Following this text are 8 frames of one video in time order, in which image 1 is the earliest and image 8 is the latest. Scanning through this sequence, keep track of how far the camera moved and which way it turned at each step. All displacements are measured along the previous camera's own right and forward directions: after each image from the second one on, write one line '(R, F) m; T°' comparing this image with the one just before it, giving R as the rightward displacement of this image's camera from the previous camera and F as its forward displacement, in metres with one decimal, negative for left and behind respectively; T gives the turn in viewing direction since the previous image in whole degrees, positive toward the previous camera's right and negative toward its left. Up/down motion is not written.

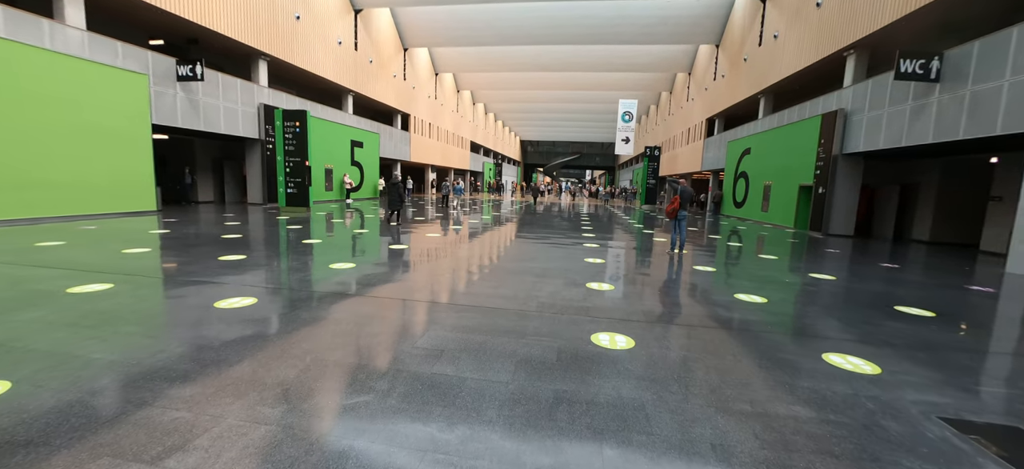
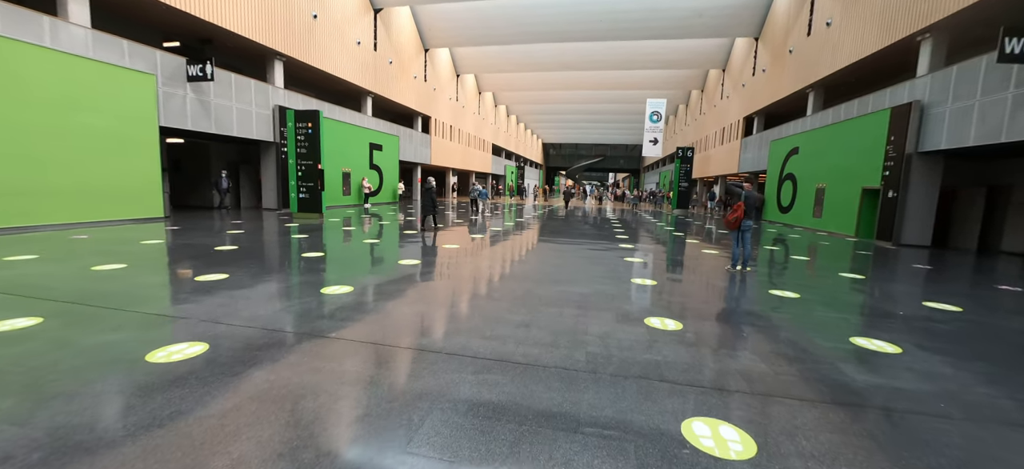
(-0.1, +0.9) m; -3°
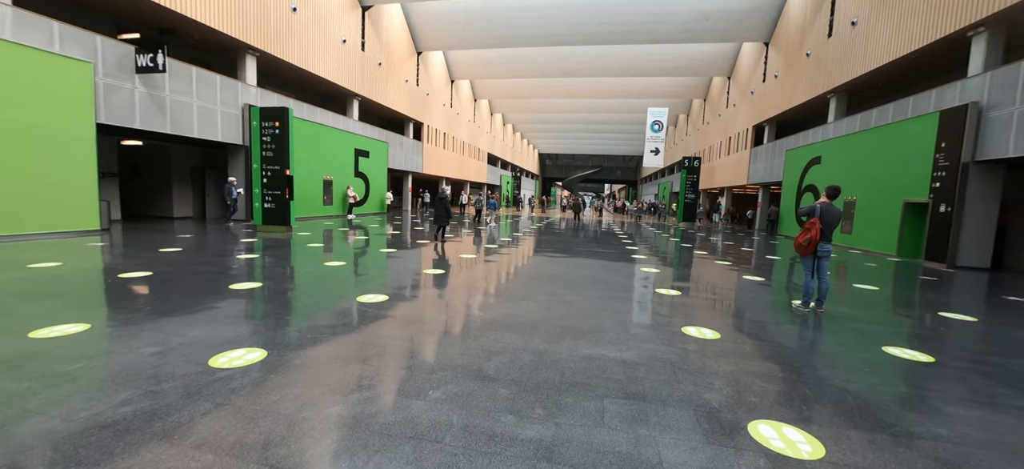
(-0.1, +1.4) m; +1°
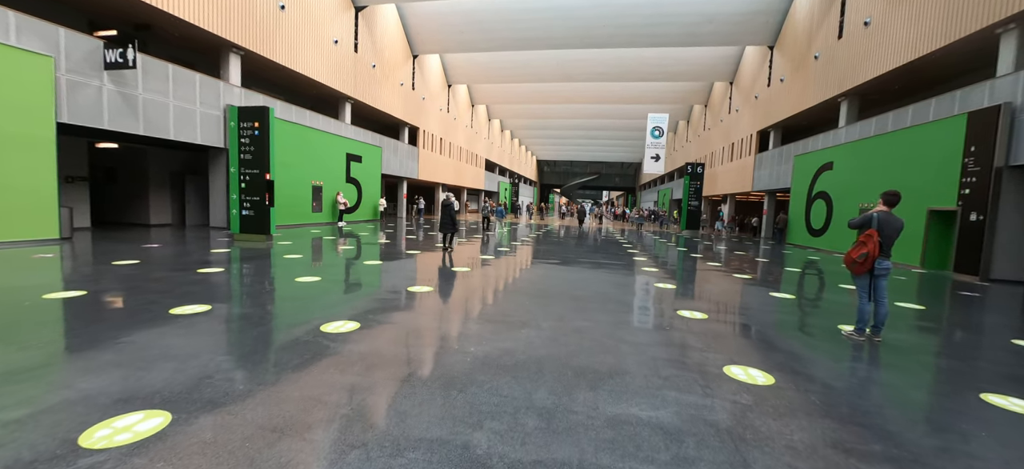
(0.0, +0.7) m; 0°
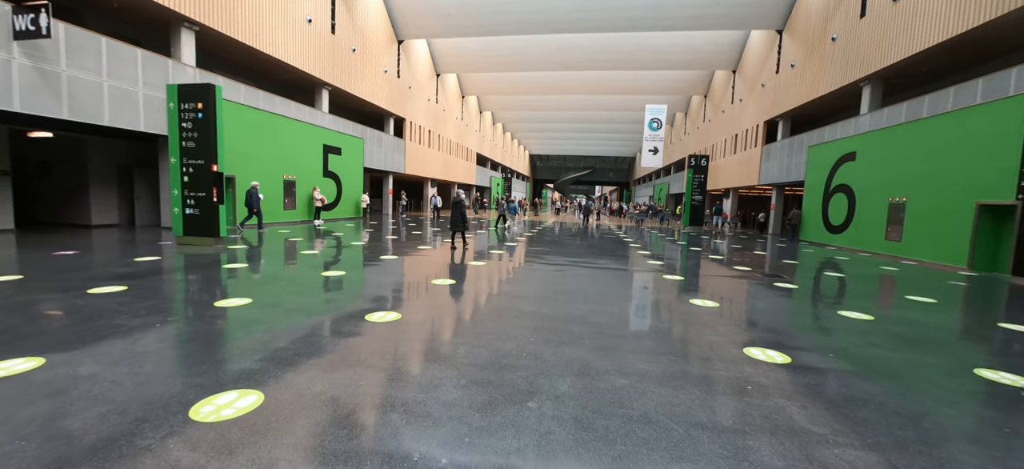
(0.0, +1.2) m; +1°
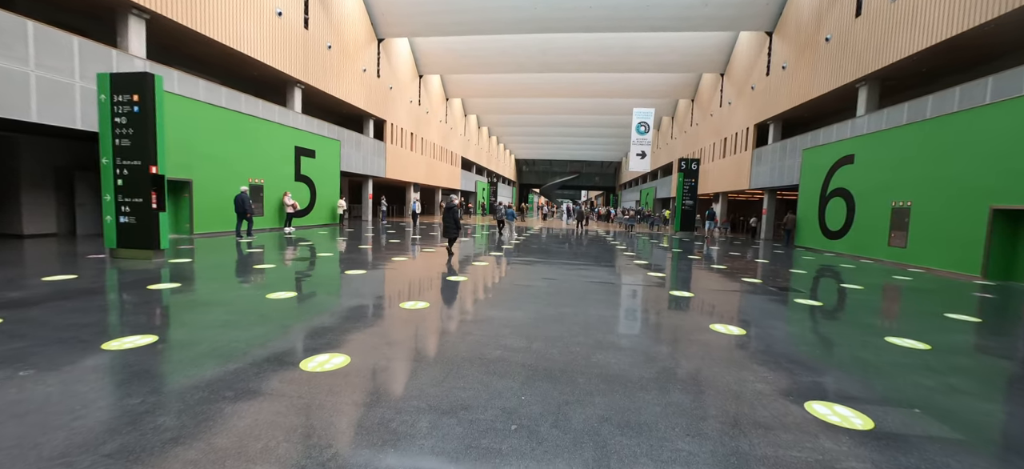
(0.0, +0.8) m; +2°
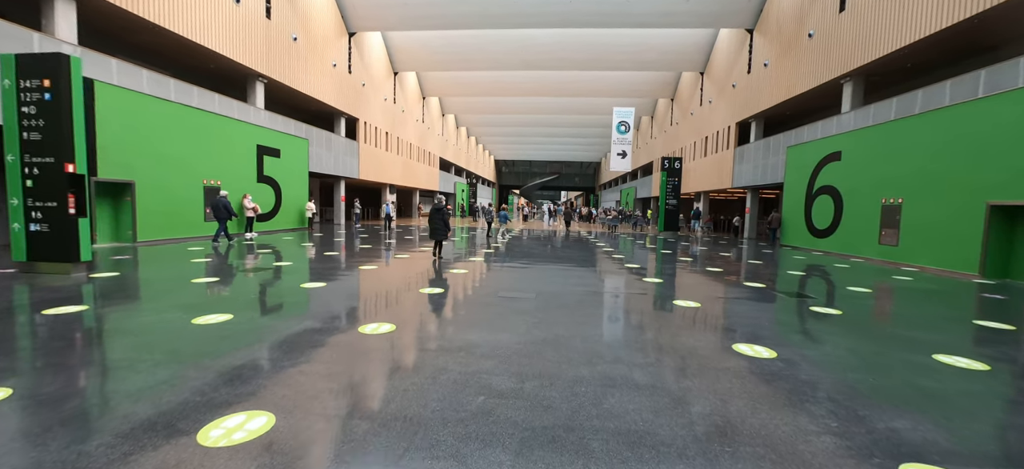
(0.0, +0.7) m; +3°
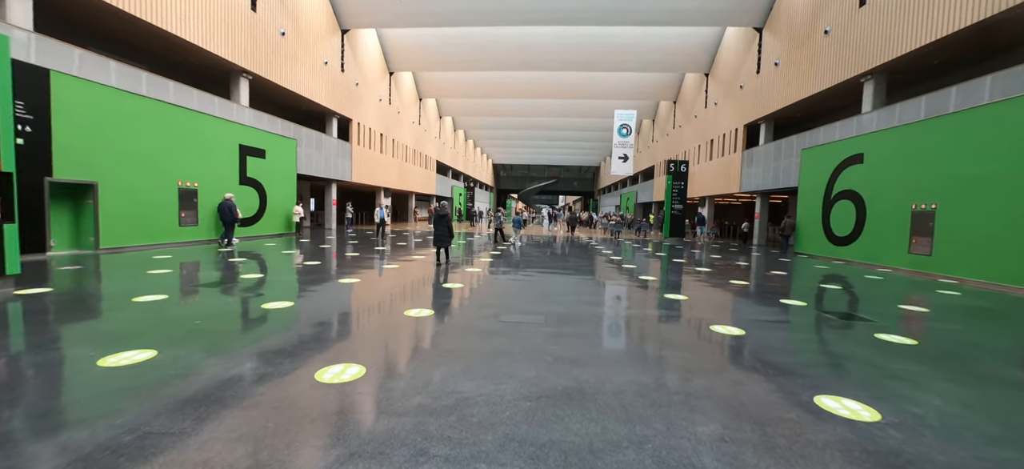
(-0.1, +0.8) m; 0°
